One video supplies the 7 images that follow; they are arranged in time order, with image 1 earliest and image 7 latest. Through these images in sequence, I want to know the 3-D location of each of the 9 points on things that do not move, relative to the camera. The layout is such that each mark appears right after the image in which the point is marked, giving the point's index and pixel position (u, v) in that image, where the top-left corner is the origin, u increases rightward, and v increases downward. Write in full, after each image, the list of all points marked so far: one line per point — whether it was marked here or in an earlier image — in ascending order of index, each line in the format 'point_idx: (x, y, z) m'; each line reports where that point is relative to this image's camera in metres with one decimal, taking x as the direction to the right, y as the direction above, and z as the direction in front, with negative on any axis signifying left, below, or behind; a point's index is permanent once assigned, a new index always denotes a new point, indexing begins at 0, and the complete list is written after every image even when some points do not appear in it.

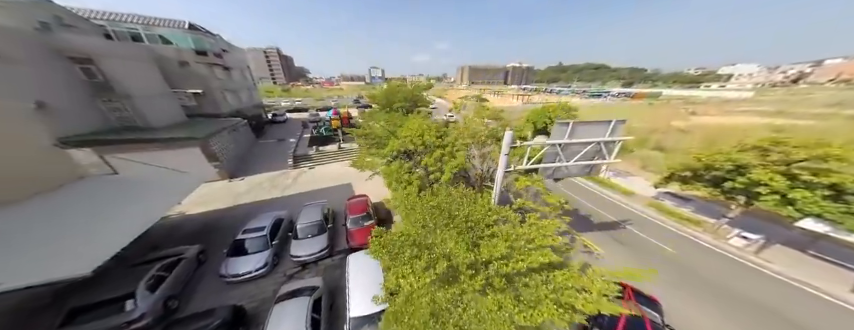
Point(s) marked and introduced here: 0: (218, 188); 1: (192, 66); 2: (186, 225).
0: (-15.3, -1.6, +15.3) m
1: (-20.3, +8.8, +18.2) m
2: (-13.7, -3.4, +11.8) m
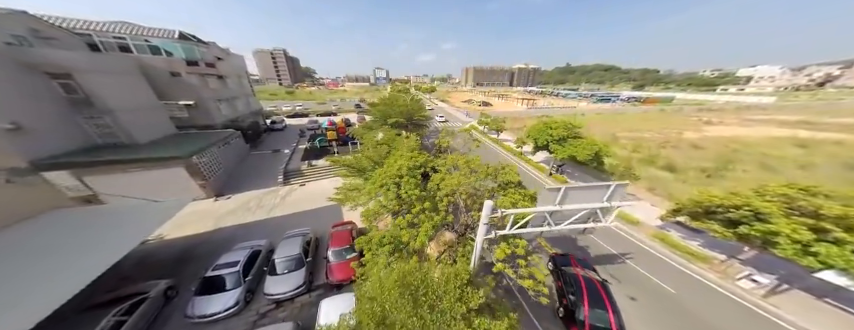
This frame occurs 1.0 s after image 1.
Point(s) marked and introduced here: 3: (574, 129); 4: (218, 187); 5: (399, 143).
0: (-16.0, -3.0, +15.0) m
1: (-20.8, +7.5, +17.9) m
2: (-14.5, -4.8, +11.5) m
3: (+13.7, +3.0, +19.0) m
4: (-16.9, -1.7, +17.0) m
5: (-1.9, +1.4, +14.5) m
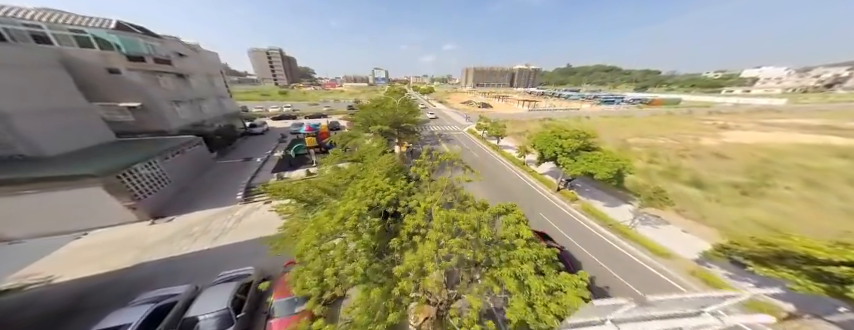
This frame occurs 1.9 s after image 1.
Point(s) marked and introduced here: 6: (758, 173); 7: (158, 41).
0: (-17.0, -4.0, +12.1) m
1: (-21.8, +6.4, +15.1) m
2: (-15.5, -5.8, +8.6) m
3: (+12.7, +1.8, +16.2) m
4: (-17.9, -2.8, +14.2) m
5: (-2.9, +0.4, +11.6) m
6: (+29.5, -0.6, +18.7) m
7: (-22.8, +10.5, +17.8) m
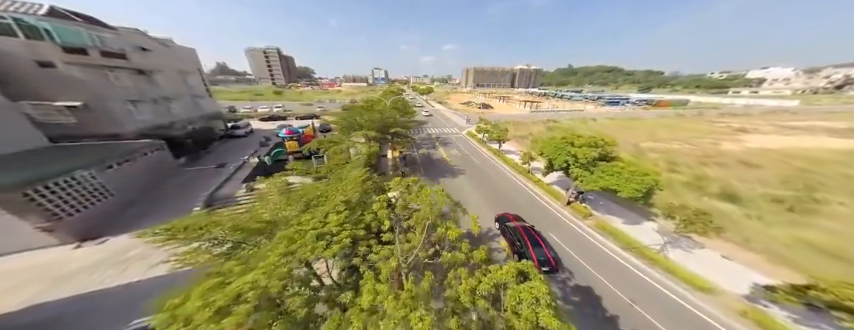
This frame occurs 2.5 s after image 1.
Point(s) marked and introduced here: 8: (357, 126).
0: (-17.7, -4.7, +9.9) m
1: (-22.4, +5.8, +12.9) m
2: (-16.2, -6.5, +6.3) m
3: (+12.0, +1.1, +13.9) m
4: (-18.6, -3.4, +11.9) m
5: (-3.5, -0.4, +9.3) m
6: (+28.9, -1.5, +16.3) m
7: (-23.4, +9.9, +15.6) m
8: (-6.8, +3.3, +17.9) m
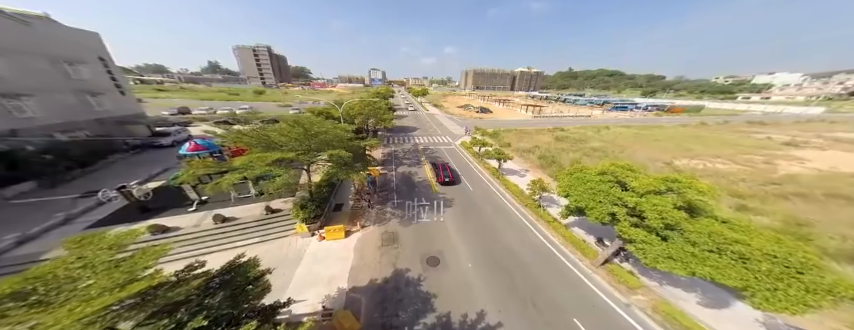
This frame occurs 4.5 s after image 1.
0: (-19.9, -6.6, +3.6) m
1: (-24.5, +4.0, +6.7) m
2: (-18.4, -8.3, +0.1) m
3: (+9.9, -1.2, +7.8) m
4: (-20.8, -5.3, +5.7) m
5: (-5.7, -2.4, +3.2) m
6: (+26.7, -3.9, +10.3) m
7: (-25.4, +8.0, +9.4) m
8: (-8.9, +1.3, +11.8) m
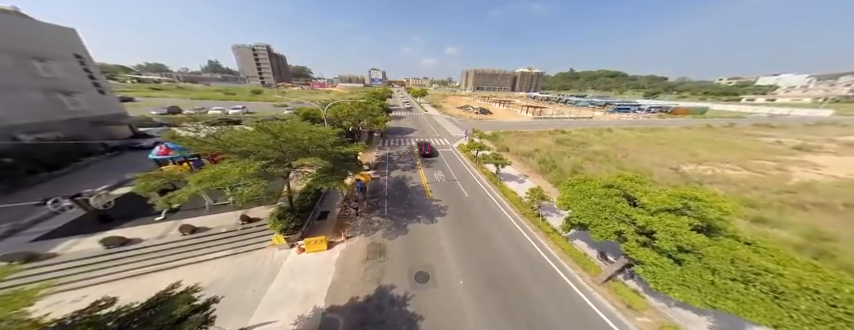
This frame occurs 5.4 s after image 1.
0: (-20.6, -6.8, +2.7) m
1: (-25.2, +3.7, +5.8) m
2: (-19.2, -8.6, -0.9) m
3: (+9.2, -1.6, +6.7) m
4: (-21.5, -5.5, +4.7) m
5: (-6.4, -2.7, +2.2) m
6: (+26.0, -4.4, +9.2) m
7: (-26.1, +7.8, +8.5) m
8: (-9.6, +1.0, +10.8) m
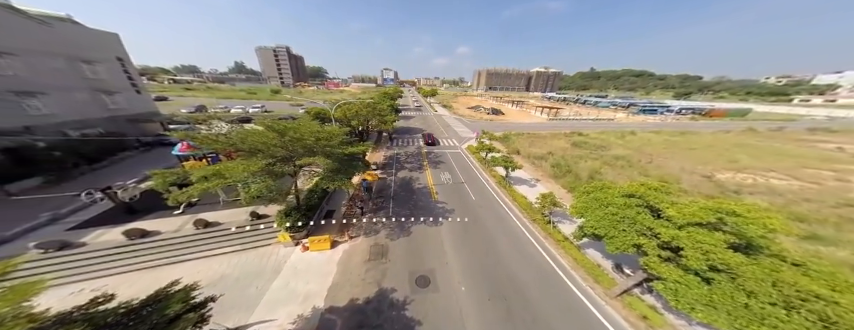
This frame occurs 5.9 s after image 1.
0: (-21.1, -6.5, +3.8) m
1: (-25.2, +4.2, +7.2) m
2: (-20.0, -8.3, +0.2) m
3: (+9.0, -1.9, +5.9) m
4: (-21.9, -5.2, +5.9) m
5: (-6.9, -2.7, +2.3) m
6: (+25.8, -5.2, +7.2) m
7: (-25.8, +8.2, +10.0) m
8: (-9.4, +1.0, +11.2) m
